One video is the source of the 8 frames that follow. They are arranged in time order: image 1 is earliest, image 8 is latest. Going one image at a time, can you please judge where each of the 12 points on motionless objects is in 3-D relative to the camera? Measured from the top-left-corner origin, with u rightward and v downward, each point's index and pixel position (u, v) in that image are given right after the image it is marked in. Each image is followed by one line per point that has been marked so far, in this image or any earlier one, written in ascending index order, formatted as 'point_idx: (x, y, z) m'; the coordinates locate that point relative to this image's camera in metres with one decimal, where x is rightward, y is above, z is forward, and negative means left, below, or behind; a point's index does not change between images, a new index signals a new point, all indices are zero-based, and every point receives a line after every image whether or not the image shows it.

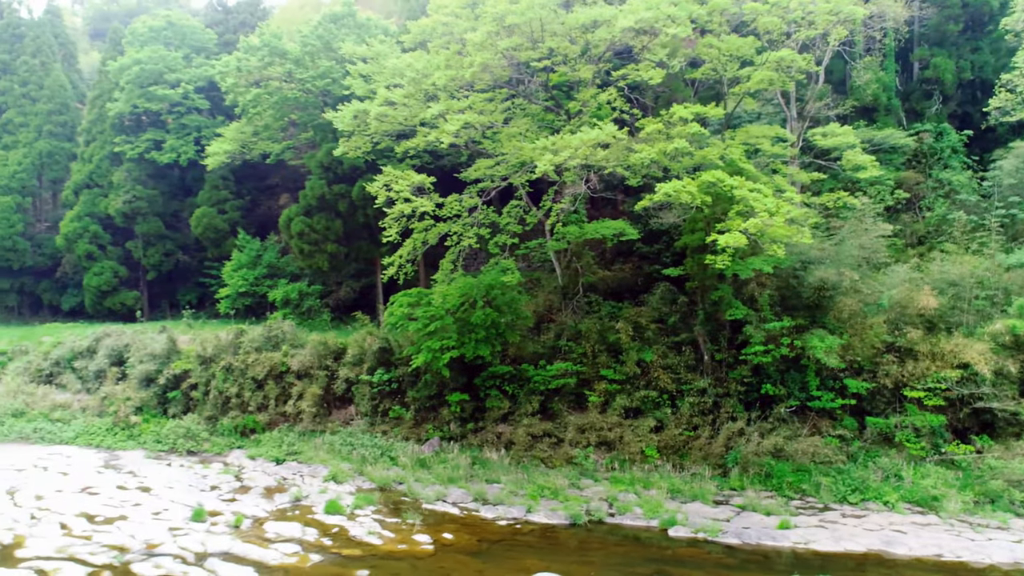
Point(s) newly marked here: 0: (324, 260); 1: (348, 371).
0: (-3.4, +0.5, +13.1) m
1: (-2.6, -1.4, +11.7) m
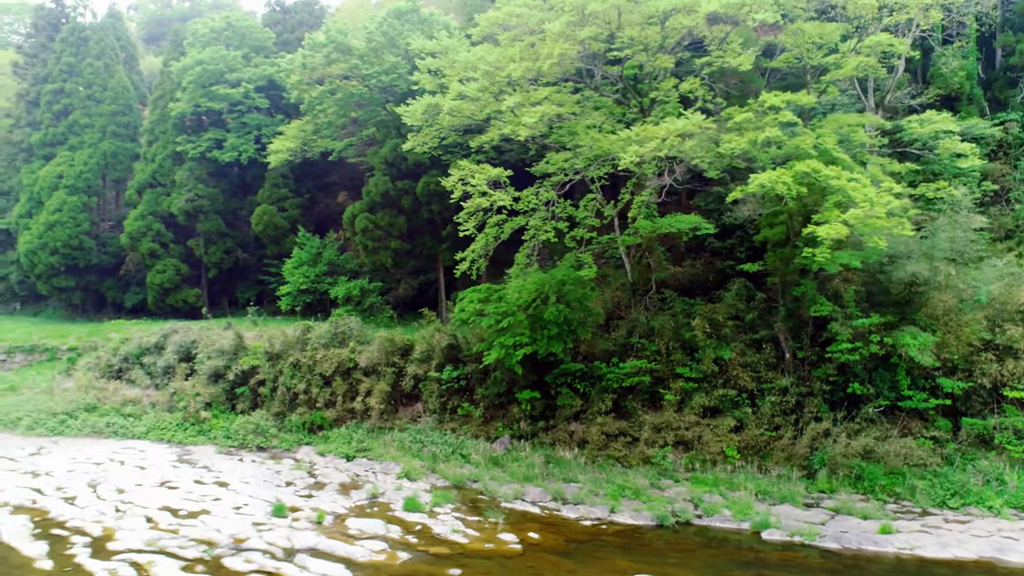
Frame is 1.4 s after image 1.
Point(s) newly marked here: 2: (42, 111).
0: (-2.3, +0.6, +13.0) m
1: (-1.5, -1.3, +11.7) m
2: (-12.1, +4.6, +18.5) m
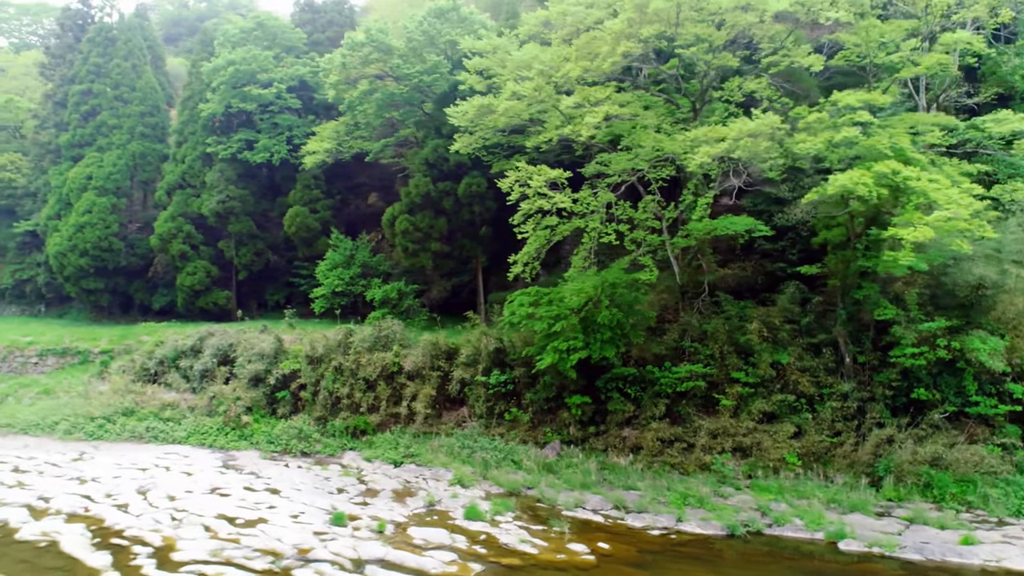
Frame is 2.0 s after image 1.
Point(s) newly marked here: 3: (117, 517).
0: (-1.5, +0.5, +12.9) m
1: (-0.8, -1.3, +11.5) m
2: (-11.3, +4.5, +18.4) m
3: (-4.7, -2.7, +8.5) m
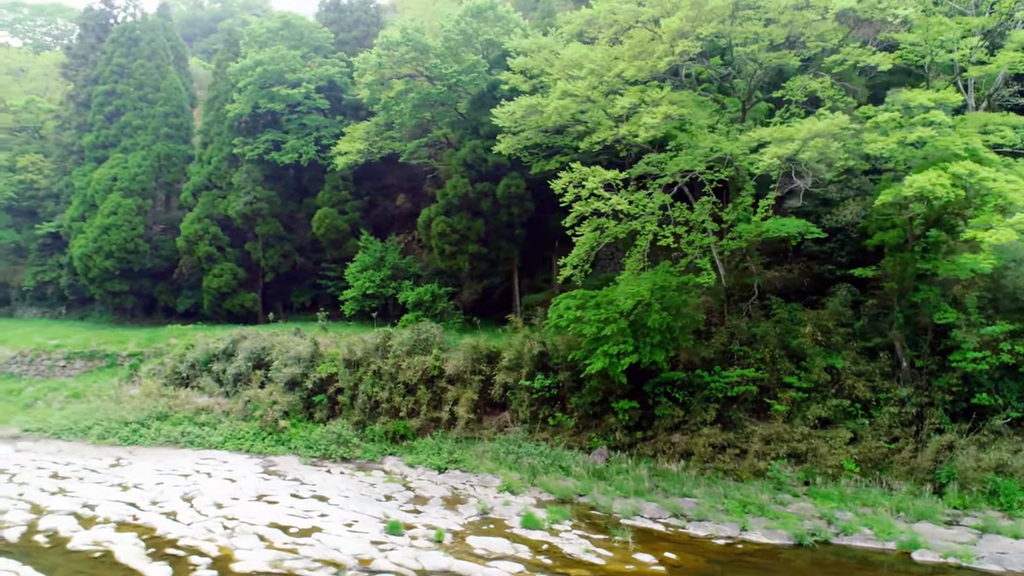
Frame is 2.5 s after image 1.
0: (-0.8, +0.5, +12.7) m
1: (-0.1, -1.4, +11.3) m
2: (-10.6, +4.5, +18.2) m
3: (-4.0, -2.8, +8.3) m
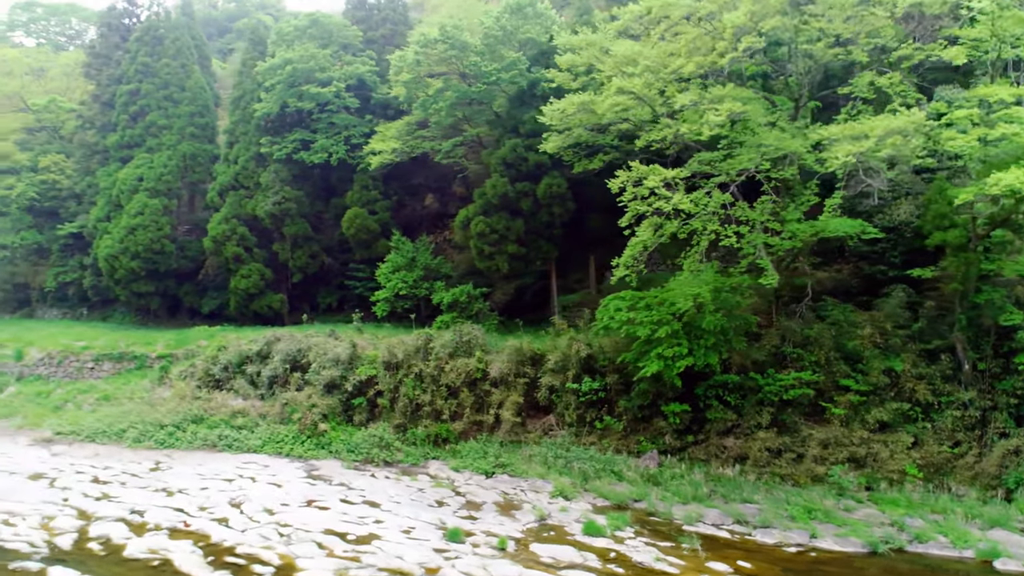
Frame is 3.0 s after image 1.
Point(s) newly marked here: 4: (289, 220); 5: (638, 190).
0: (-0.1, +0.5, +12.5) m
1: (+0.6, -1.4, +11.1) m
2: (-9.9, +4.4, +18.1) m
3: (-3.3, -2.8, +8.2) m
4: (-5.1, +1.5, +16.4) m
5: (+1.5, +1.2, +8.7) m
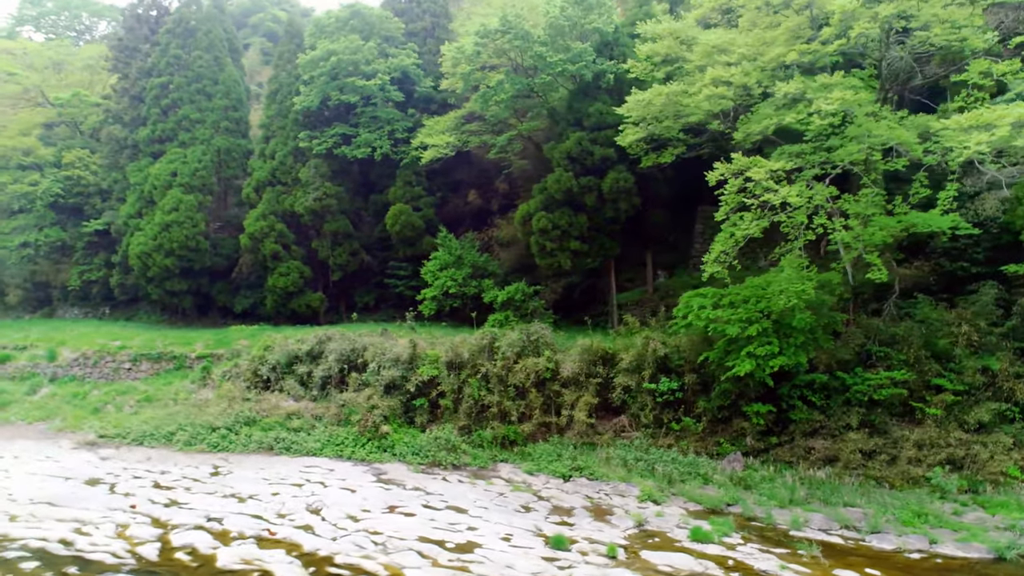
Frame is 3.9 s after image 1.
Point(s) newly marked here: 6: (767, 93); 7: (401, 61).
0: (+1.0, +0.5, +12.2) m
1: (+1.7, -1.4, +10.8) m
2: (-8.9, +4.5, +17.6) m
3: (-2.2, -2.7, +7.8) m
4: (-4.1, +1.6, +16.0) m
5: (+2.7, +1.2, +8.4) m
6: (+3.3, +2.5, +9.2) m
7: (-2.4, +4.9, +15.6) m
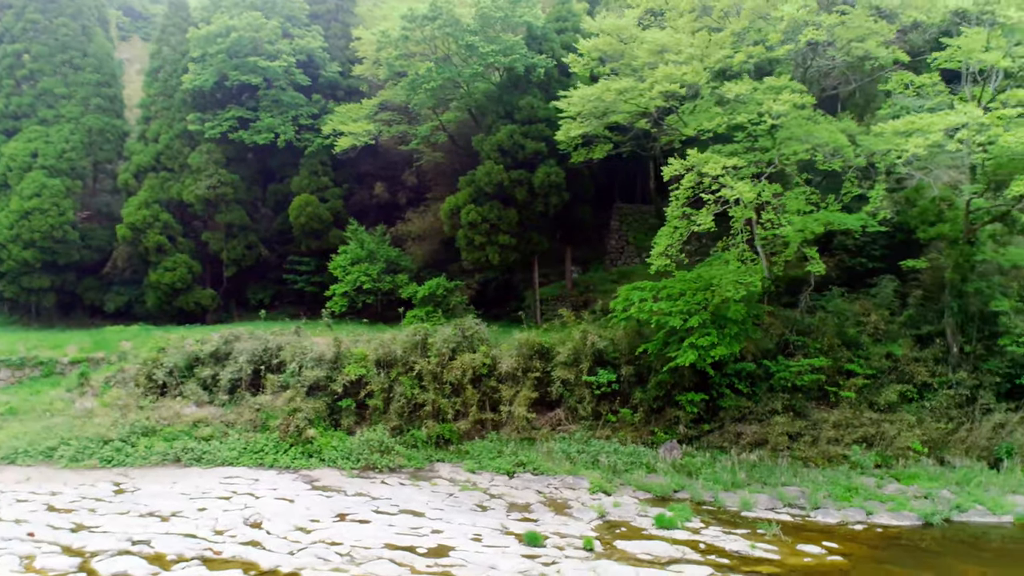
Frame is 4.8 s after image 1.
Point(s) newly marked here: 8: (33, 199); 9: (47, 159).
0: (-0.2, +0.6, +12.0) m
1: (+0.8, -1.3, +10.8) m
2: (-11.0, +4.5, +15.3) m
3: (-2.4, -2.7, +7.1) m
4: (-5.9, +1.7, +14.7) m
5: (+2.2, +1.3, +8.6) m
6: (+2.6, +2.6, +9.6) m
7: (-4.3, +5.0, +14.7) m
8: (-9.5, +1.8, +14.2) m
9: (-9.5, +2.6, +14.6) m
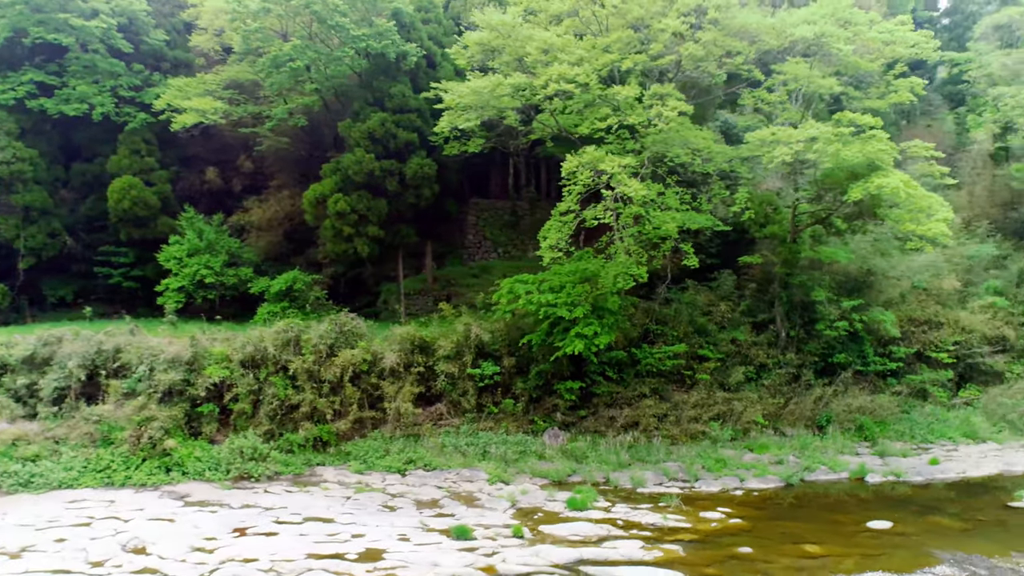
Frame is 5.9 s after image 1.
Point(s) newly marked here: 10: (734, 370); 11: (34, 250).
0: (-2.3, +0.7, +11.6) m
1: (-1.0, -1.2, +10.7) m
2: (-13.6, +4.6, +11.5) m
3: (-2.9, -2.6, +6.2) m
4: (-8.6, +1.8, +12.4) m
5: (+1.0, +1.4, +9.1) m
6: (+1.1, +2.7, +10.1) m
7: (-7.0, +5.1, +12.9) m
8: (-11.9, +1.8, +10.9) m
9: (-11.9, +2.7, +11.2) m
10: (+3.6, -1.3, +11.5) m
11: (-8.5, +0.7, +12.7) m
